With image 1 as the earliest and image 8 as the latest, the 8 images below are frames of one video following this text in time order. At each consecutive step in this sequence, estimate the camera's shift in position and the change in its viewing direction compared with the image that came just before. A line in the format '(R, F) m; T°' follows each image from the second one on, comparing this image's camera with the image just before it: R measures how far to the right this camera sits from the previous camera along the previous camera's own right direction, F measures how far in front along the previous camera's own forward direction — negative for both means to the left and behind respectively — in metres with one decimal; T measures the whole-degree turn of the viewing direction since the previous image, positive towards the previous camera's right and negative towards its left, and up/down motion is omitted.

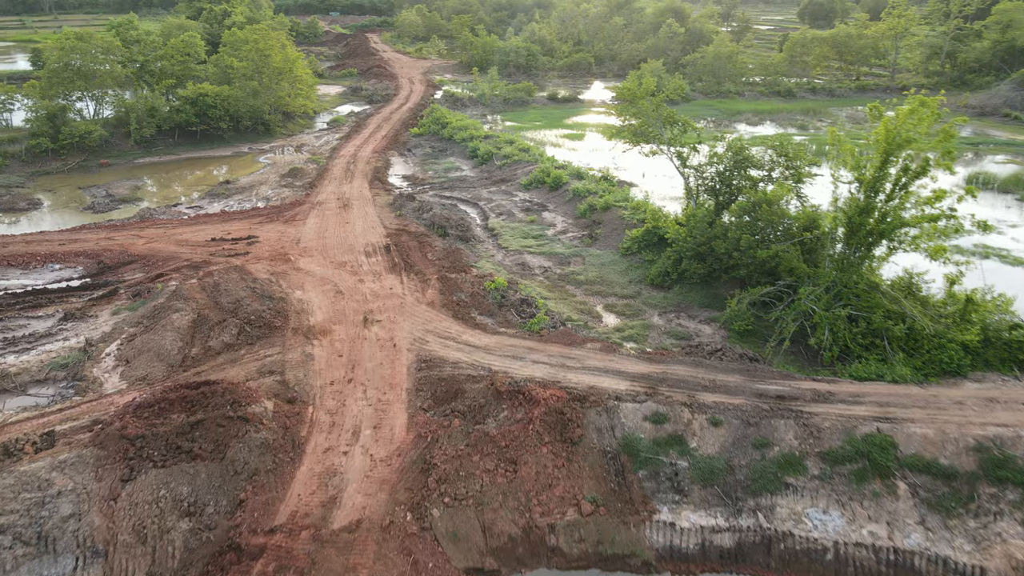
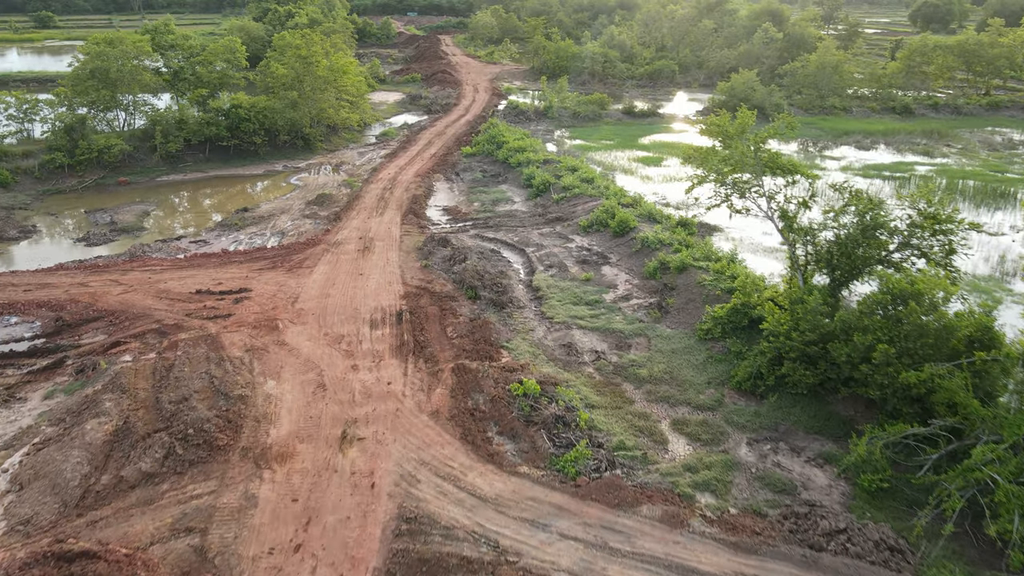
(+0.6, +4.4) m; -6°
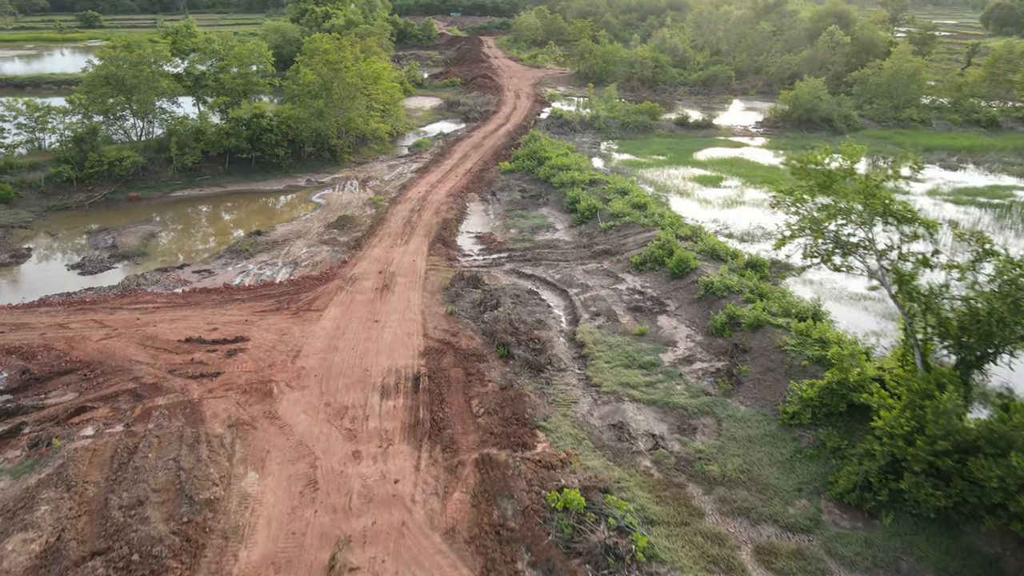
(0.0, +2.7) m; -3°
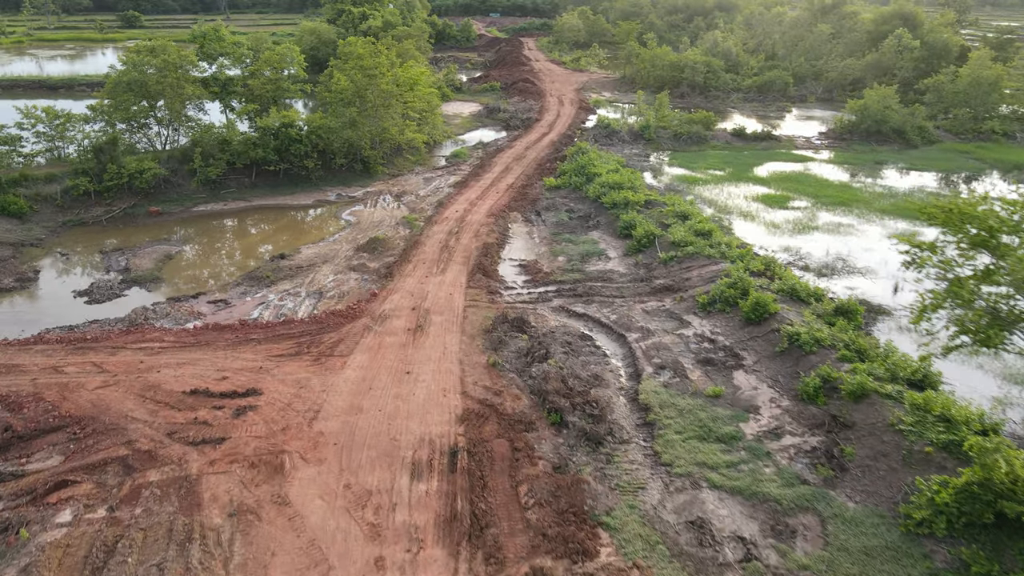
(-0.4, +2.2) m; -3°
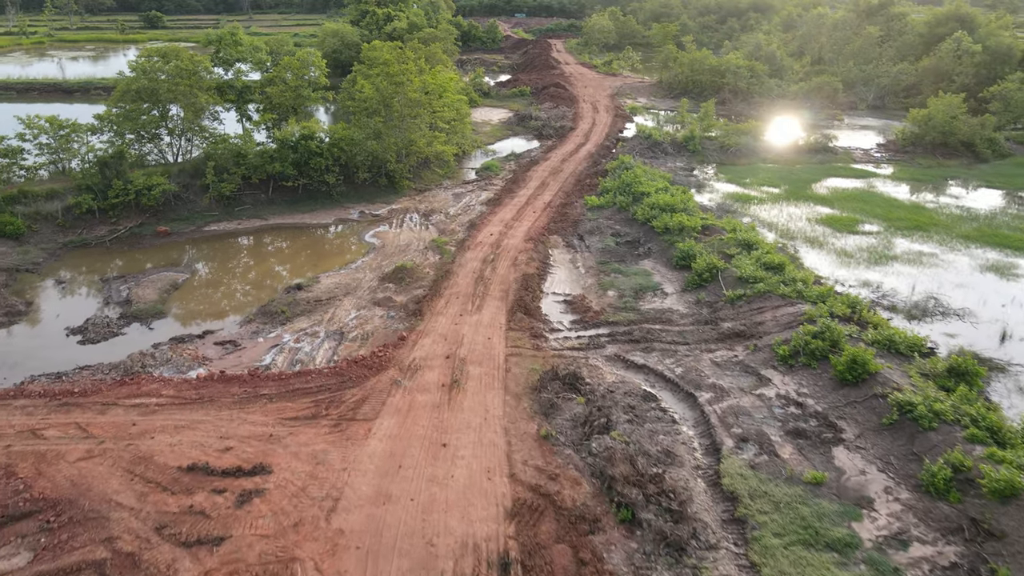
(-0.6, +2.2) m; -1°
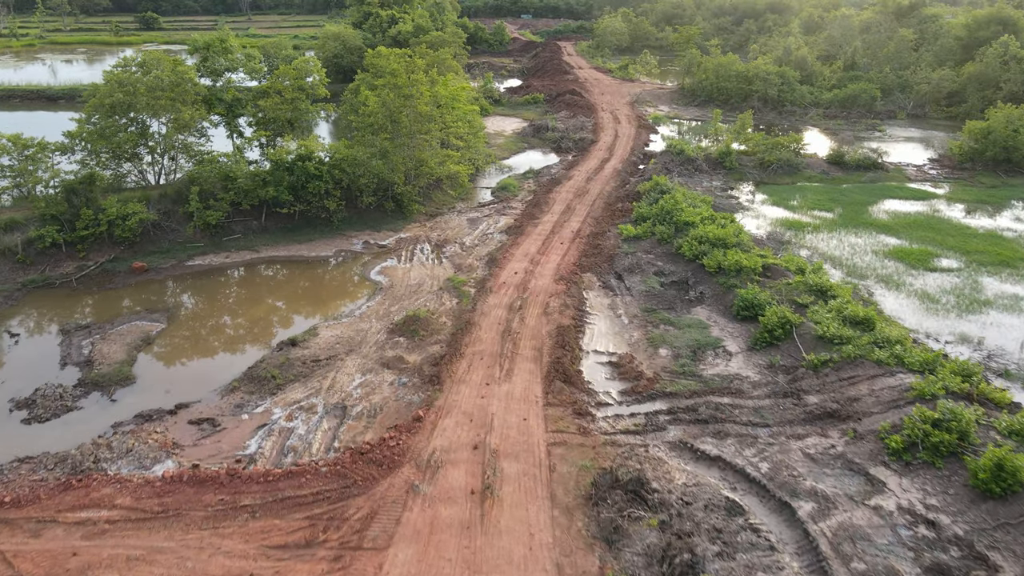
(-0.7, +2.8) m; 0°
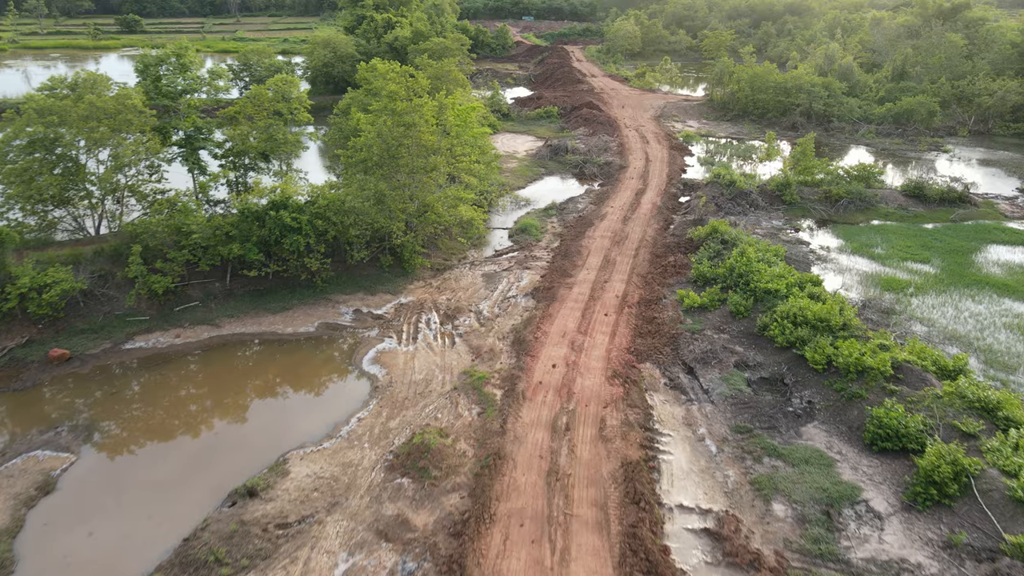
(-0.8, +4.5) m; 0°
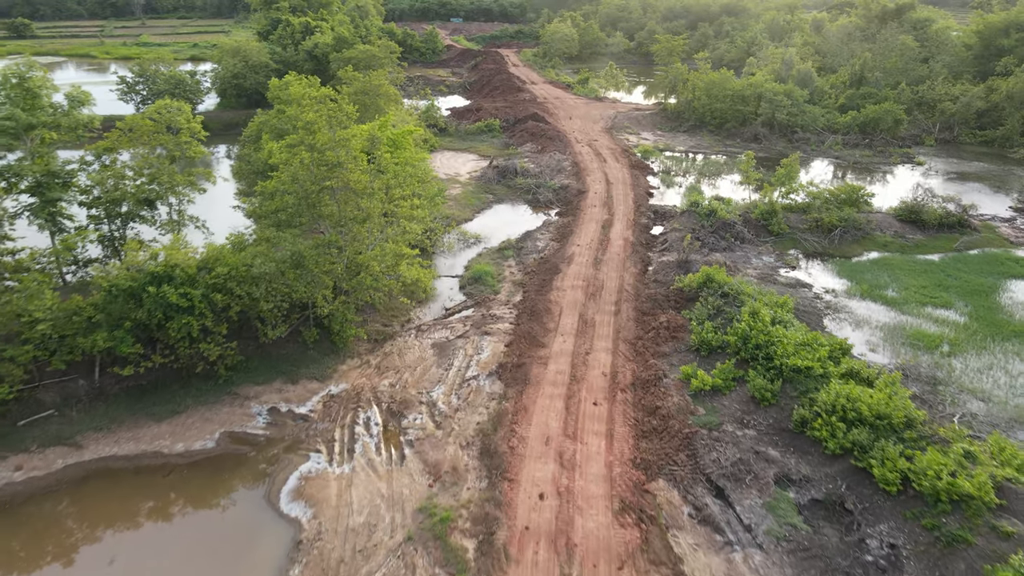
(-0.4, +3.7) m; +5°
